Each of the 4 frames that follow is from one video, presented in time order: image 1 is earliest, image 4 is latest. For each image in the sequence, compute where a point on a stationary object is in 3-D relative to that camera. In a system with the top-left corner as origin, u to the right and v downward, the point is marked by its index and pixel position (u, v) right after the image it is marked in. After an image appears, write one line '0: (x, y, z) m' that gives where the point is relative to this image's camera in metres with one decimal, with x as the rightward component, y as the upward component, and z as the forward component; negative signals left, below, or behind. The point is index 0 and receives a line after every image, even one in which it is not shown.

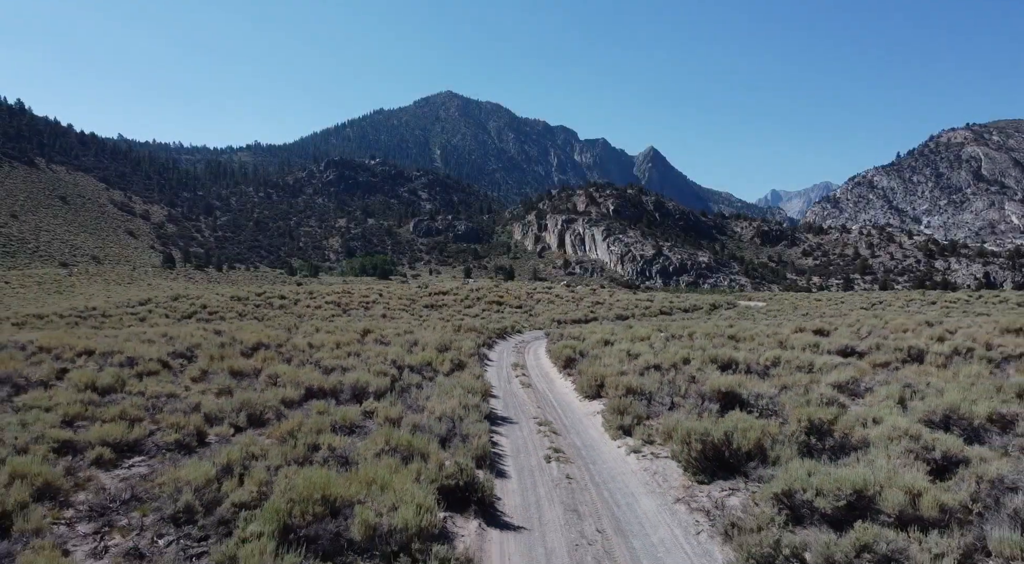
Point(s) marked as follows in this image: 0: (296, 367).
0: (-5.1, -2.0, +15.2) m
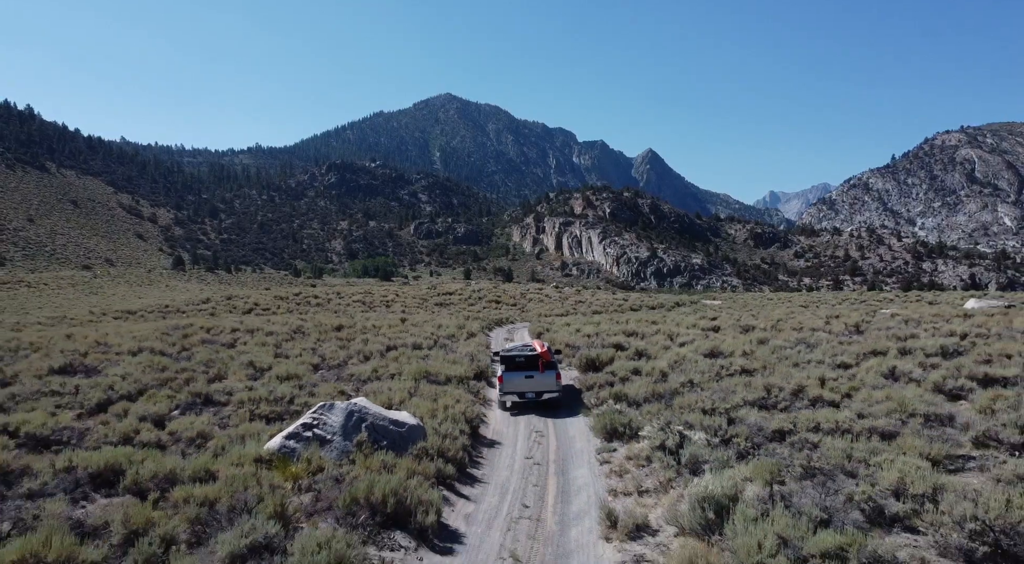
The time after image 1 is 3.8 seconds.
0: (-5.4, -2.1, +25.1) m
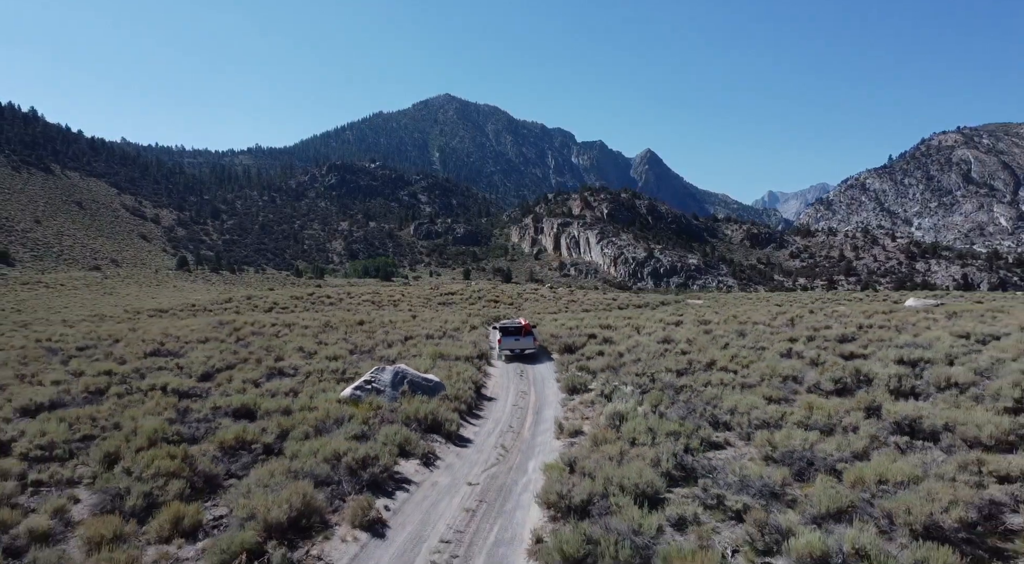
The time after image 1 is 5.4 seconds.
0: (-5.7, -2.2, +30.1) m
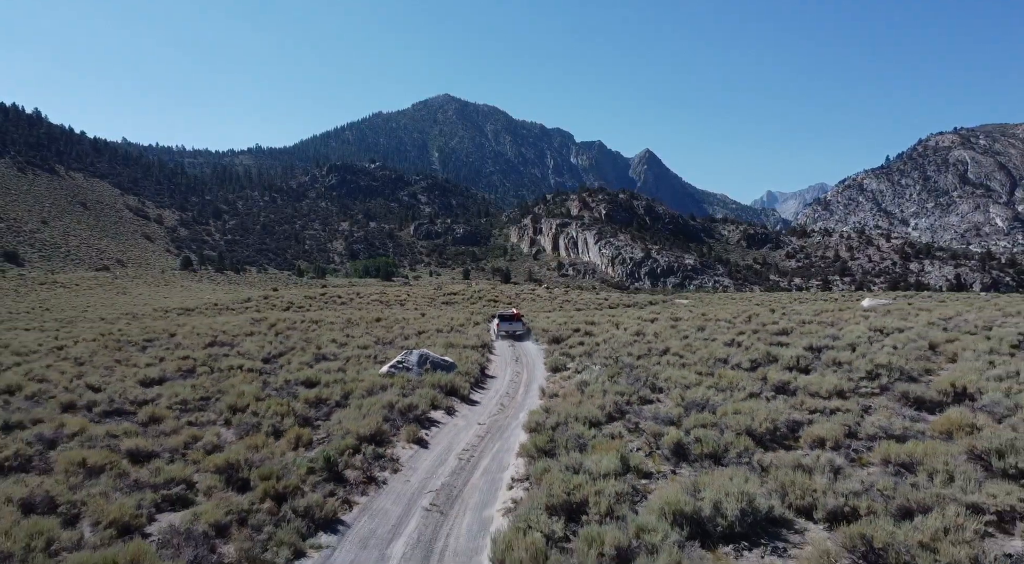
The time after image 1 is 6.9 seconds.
0: (-5.8, -2.4, +34.8) m
